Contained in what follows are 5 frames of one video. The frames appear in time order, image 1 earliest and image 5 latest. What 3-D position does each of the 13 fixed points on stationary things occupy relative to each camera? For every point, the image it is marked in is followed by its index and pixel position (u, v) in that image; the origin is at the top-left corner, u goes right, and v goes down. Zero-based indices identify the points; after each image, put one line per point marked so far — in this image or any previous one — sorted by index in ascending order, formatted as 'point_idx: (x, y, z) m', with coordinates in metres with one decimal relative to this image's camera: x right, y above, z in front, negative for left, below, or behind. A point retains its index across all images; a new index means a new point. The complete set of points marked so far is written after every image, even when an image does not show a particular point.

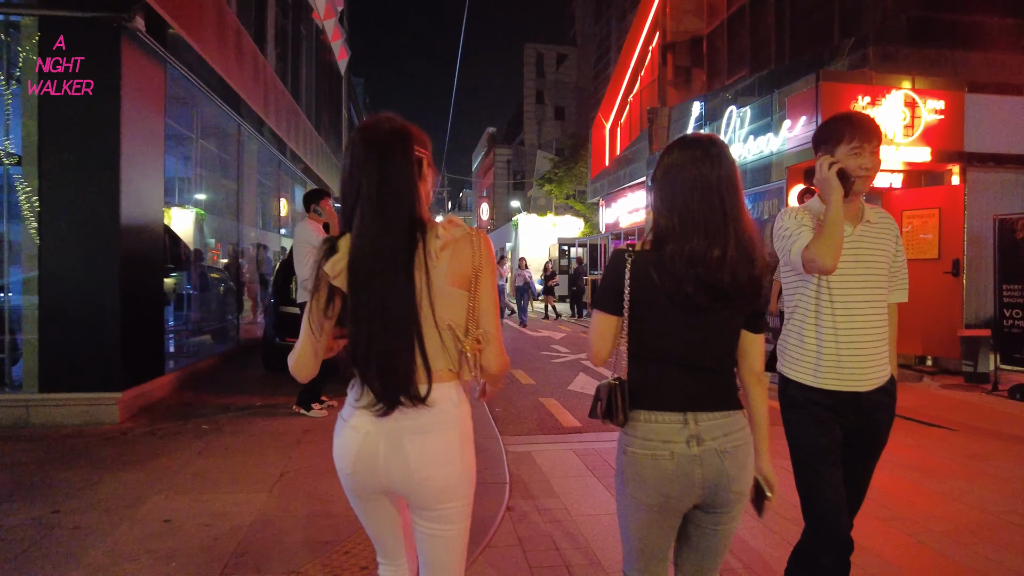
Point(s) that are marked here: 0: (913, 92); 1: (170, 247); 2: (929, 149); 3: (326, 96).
0: (+5.4, +2.7, +9.1) m
1: (-4.1, +0.5, +8.1) m
2: (+5.6, +1.9, +9.0) m
3: (-5.0, +5.0, +17.6) m
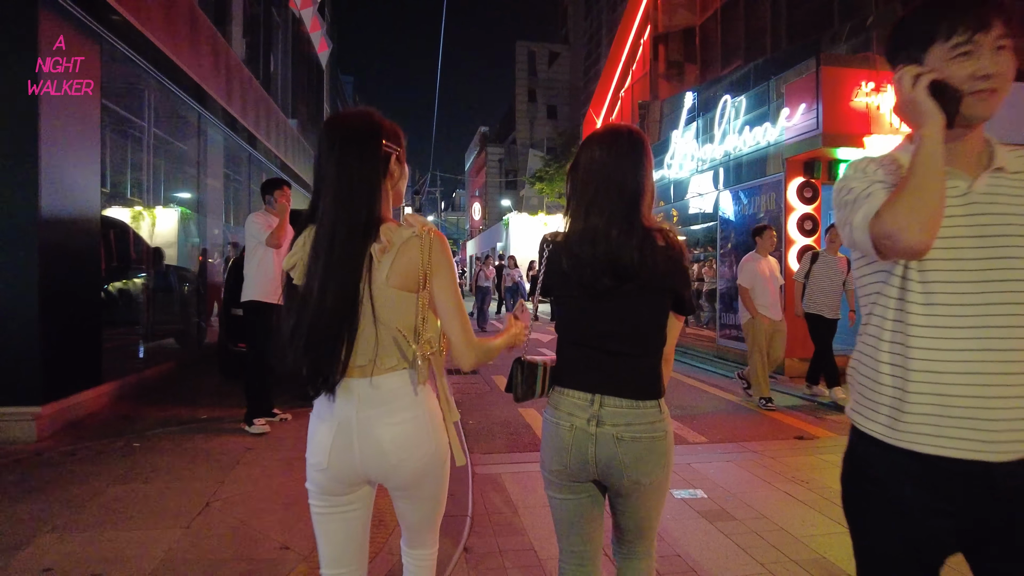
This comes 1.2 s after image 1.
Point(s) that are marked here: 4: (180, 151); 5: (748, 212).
0: (+5.2, +2.7, +8.5) m
1: (-4.4, +0.5, +7.4) m
2: (+5.3, +1.9, +8.4) m
3: (-5.3, +5.0, +16.9) m
4: (-4.8, +2.0, +9.7) m
5: (+3.6, +1.2, +10.1) m
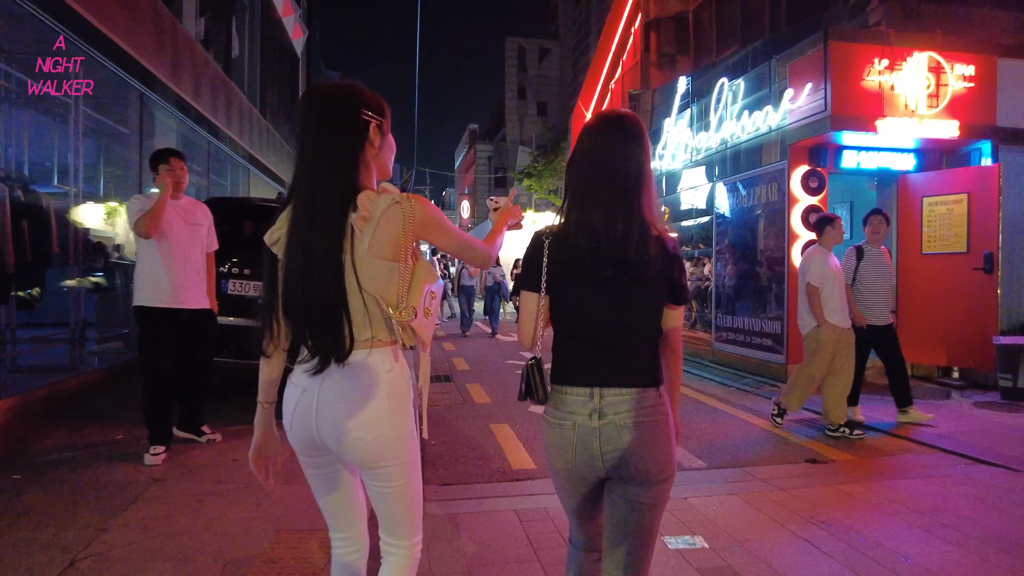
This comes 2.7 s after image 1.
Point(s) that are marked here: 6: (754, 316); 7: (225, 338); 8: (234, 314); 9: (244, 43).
0: (+4.9, +2.7, +7.7) m
1: (-4.6, +0.5, +6.5) m
2: (+5.1, +1.9, +7.6) m
3: (-5.7, +5.0, +16.0) m
4: (-5.1, +2.0, +8.8) m
5: (+3.2, +1.2, +9.3) m
6: (+3.3, -0.4, +9.0) m
7: (-2.7, -0.5, +6.4) m
8: (-2.5, -0.3, +6.3) m
9: (-5.4, +4.9, +13.5) m
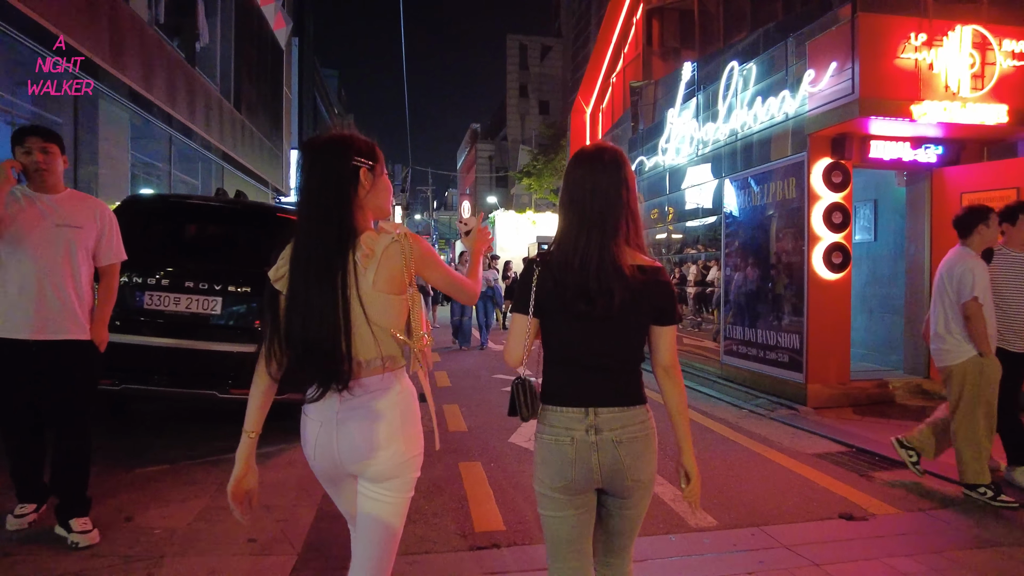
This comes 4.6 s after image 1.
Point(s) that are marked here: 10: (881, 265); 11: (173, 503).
0: (+4.7, +2.6, +6.7) m
1: (-4.8, +0.4, +5.5) m
2: (+4.9, +1.8, +6.6) m
3: (-5.8, +4.9, +15.1) m
4: (-5.3, +1.9, +7.8) m
5: (+3.1, +1.1, +8.3) m
6: (+3.1, -0.5, +8.0) m
7: (-2.9, -0.6, +5.4) m
8: (-2.7, -0.4, +5.4) m
9: (-5.6, +4.8, +12.6) m
10: (+4.8, +0.3, +8.7) m
11: (-2.1, -1.4, +4.2) m
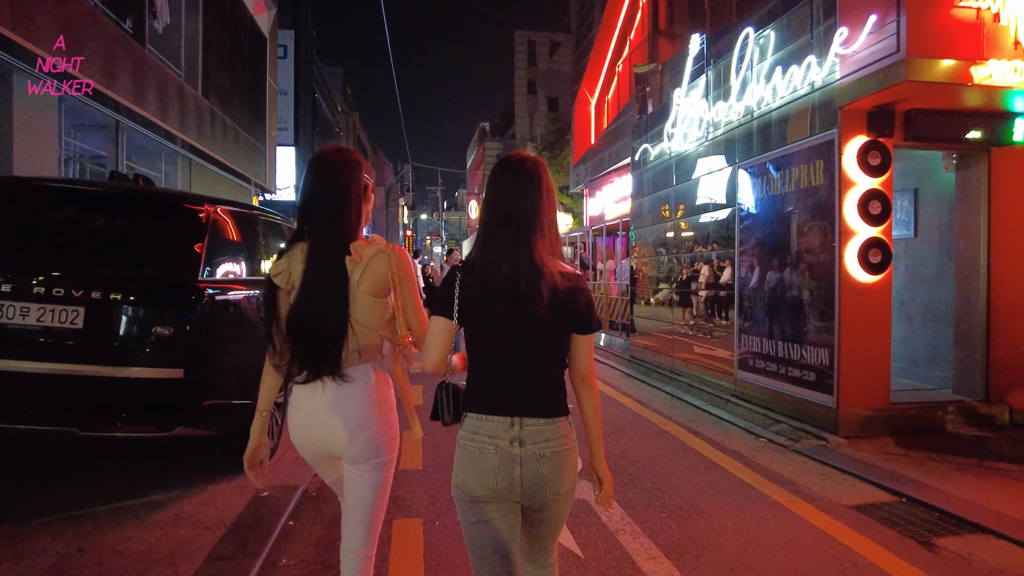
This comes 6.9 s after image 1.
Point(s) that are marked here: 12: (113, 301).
0: (+4.4, +2.5, +5.4) m
1: (-5.1, +0.3, +4.5) m
2: (+4.6, +1.7, +5.3) m
3: (-5.9, +4.9, +14.0) m
4: (-5.5, +1.8, +6.7) m
5: (+2.8, +1.0, +7.1) m
6: (+2.8, -0.5, +6.8) m
7: (-3.2, -0.7, +4.3) m
8: (-3.0, -0.4, +4.3) m
9: (-5.7, +4.8, +11.5) m
10: (+4.6, +0.2, +7.5) m
11: (-2.5, -1.4, +3.1) m
12: (-2.6, -0.1, +4.4) m
